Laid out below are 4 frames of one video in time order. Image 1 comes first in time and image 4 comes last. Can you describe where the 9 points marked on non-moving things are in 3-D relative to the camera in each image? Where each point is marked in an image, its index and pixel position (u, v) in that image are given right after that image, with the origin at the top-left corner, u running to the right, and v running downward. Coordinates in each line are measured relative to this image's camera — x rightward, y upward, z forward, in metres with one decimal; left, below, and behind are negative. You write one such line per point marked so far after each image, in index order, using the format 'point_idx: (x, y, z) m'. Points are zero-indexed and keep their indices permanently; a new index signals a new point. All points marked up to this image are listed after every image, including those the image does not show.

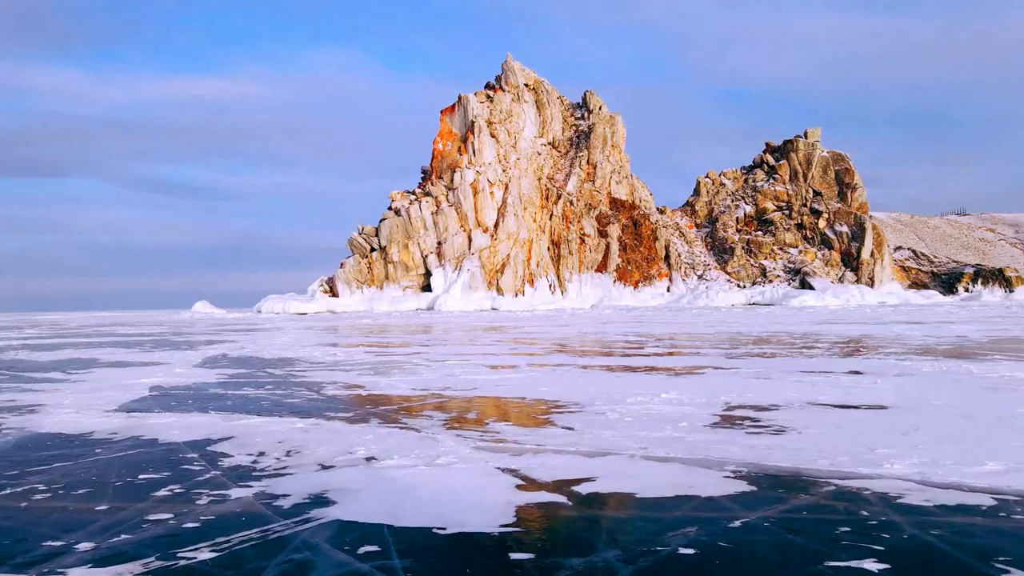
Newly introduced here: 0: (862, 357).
0: (+9.5, -1.9, +19.9) m
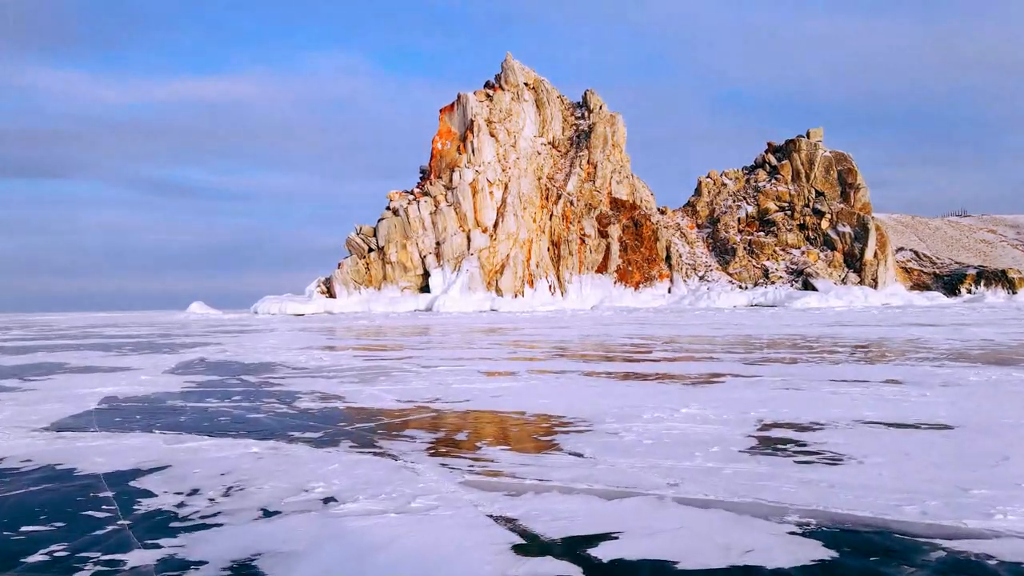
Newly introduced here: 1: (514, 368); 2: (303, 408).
0: (+9.4, -1.9, +18.2) m
1: (0.0, -2.2, +19.7) m
2: (-3.8, -2.2, +12.8) m
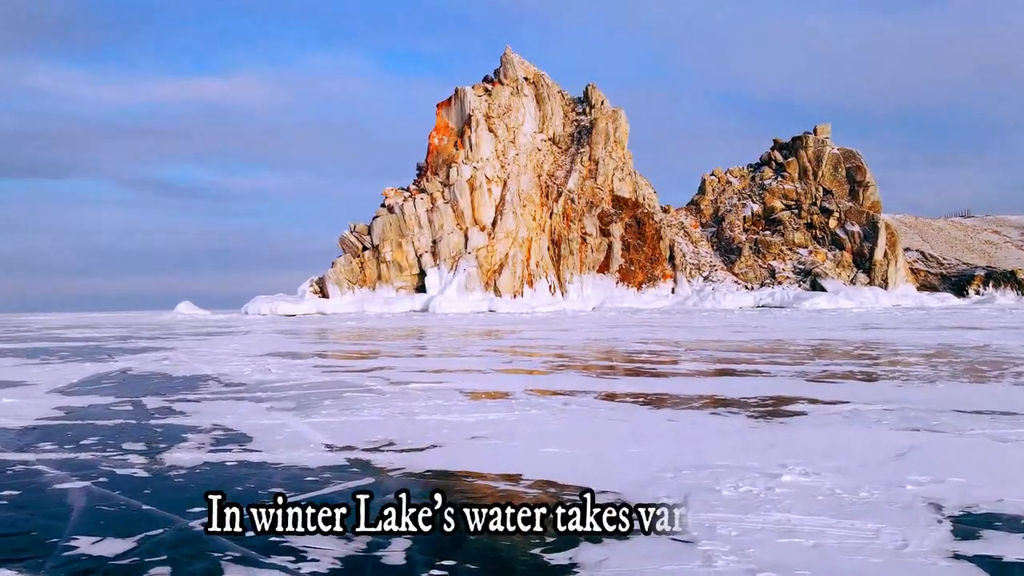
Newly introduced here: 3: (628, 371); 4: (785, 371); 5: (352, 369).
0: (+9.3, -1.8, +13.9) m
1: (-0.1, -2.0, +15.4) m
2: (-3.9, -2.0, +8.4) m
3: (+3.0, -2.1, +18.4) m
4: (+6.4, -1.9, +16.9) m
5: (-4.2, -2.1, +19.0) m
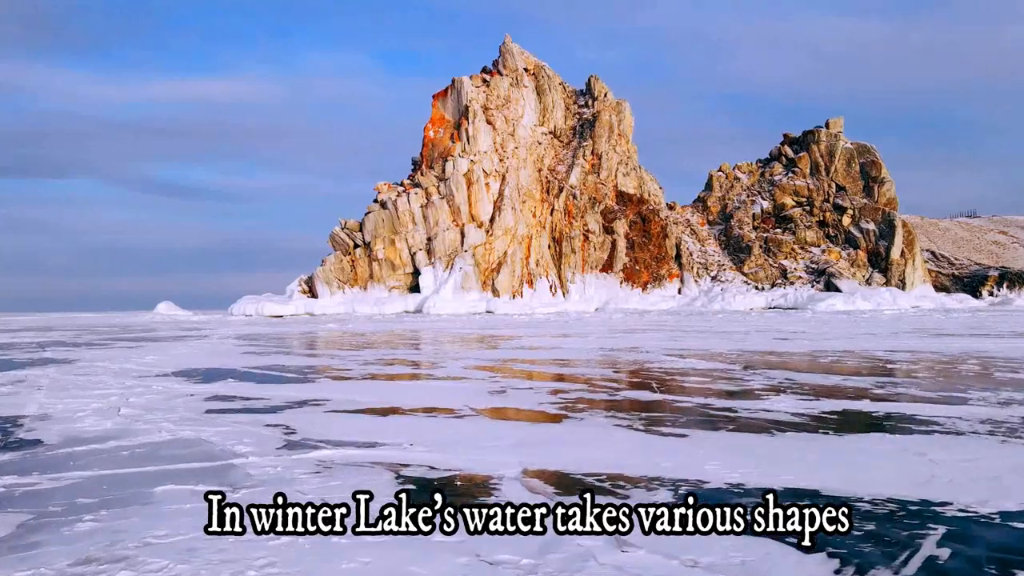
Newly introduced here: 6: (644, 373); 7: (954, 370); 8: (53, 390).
0: (+9.2, -1.6, +7.2) m
1: (-0.2, -1.9, +8.7) m
2: (-4.0, -1.9, +1.7) m
3: (+2.9, -2.0, +11.7) m
4: (+6.3, -1.8, +10.2) m
5: (-4.3, -2.0, +12.4) m
6: (+3.4, -2.1, +17.6) m
7: (+10.7, -1.9, +16.6) m
8: (-9.4, -2.1, +14.8) m
